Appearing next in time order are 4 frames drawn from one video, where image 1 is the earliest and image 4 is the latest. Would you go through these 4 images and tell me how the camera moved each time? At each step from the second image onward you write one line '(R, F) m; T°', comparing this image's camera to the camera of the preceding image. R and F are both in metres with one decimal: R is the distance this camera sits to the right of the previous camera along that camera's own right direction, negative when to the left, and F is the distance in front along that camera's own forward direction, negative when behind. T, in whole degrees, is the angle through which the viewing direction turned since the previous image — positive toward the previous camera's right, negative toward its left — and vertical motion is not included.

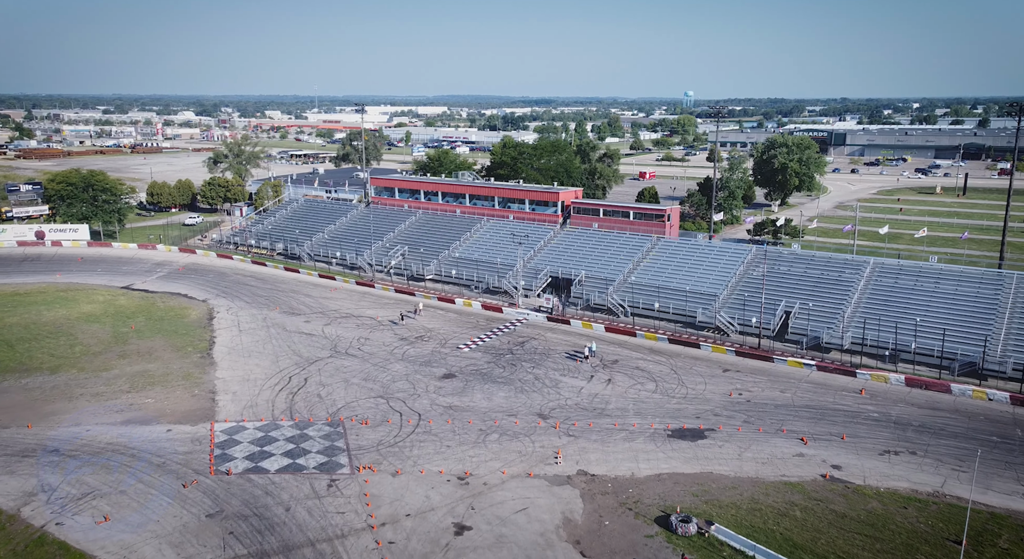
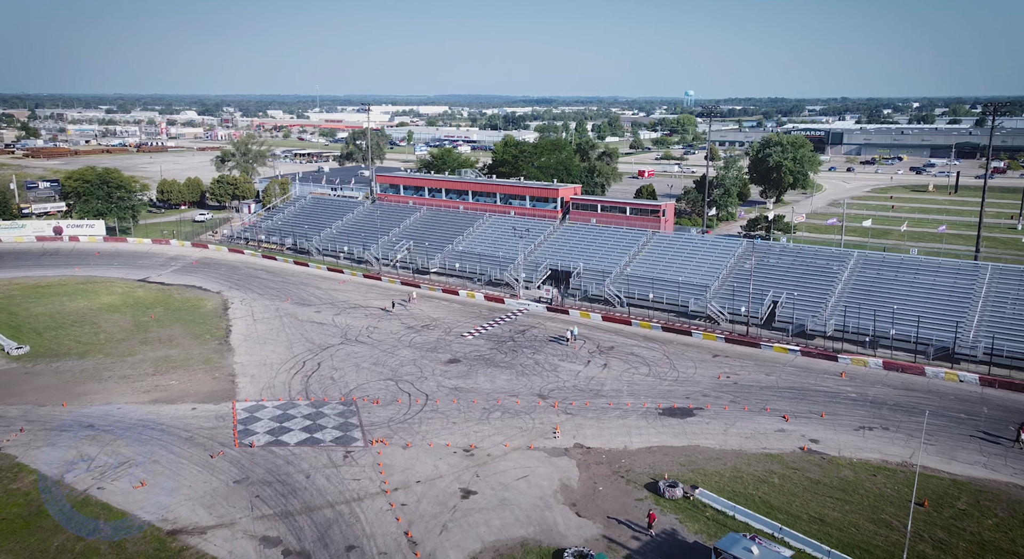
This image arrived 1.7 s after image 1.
(0.0, -2.2) m; 0°
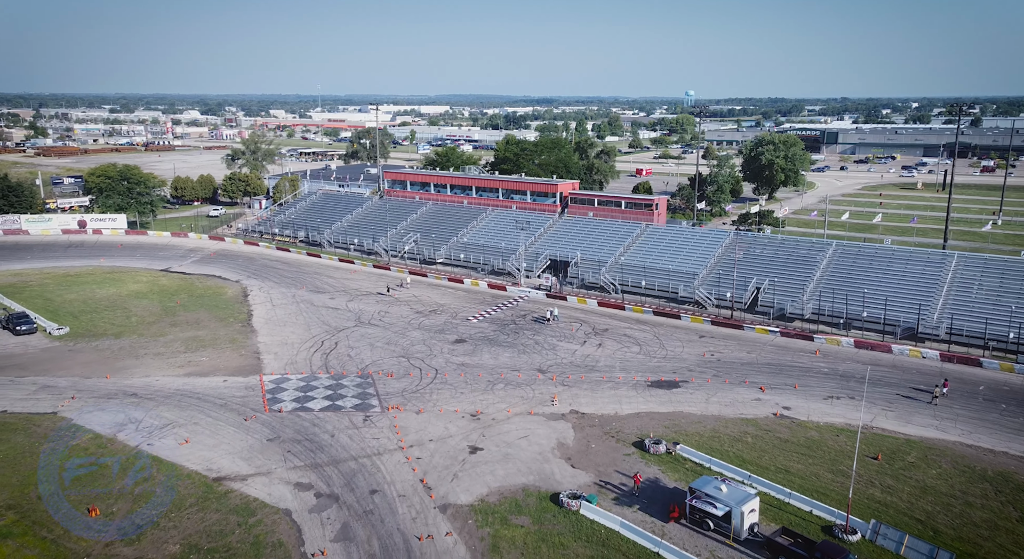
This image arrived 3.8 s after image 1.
(-0.1, -3.3) m; 0°
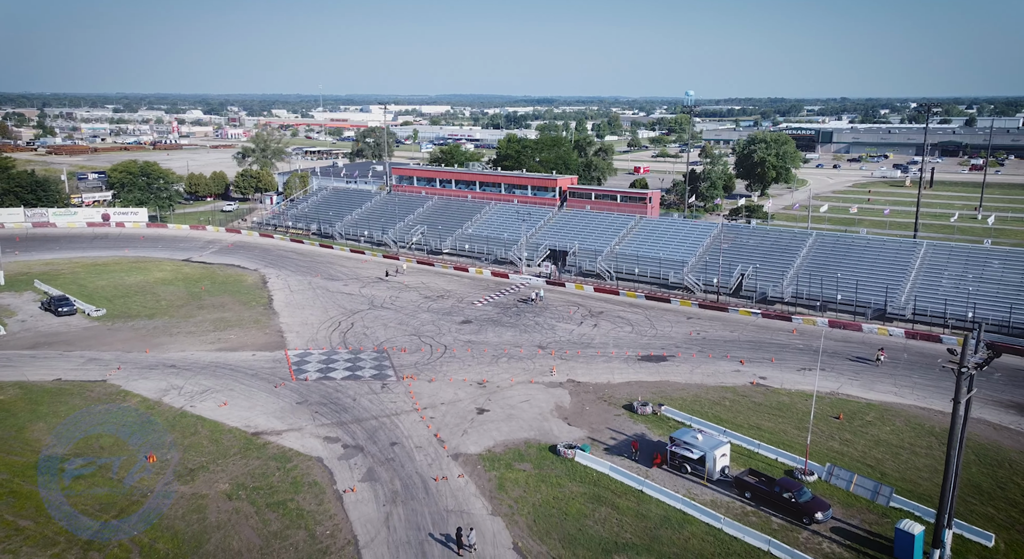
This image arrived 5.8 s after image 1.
(-0.1, -3.6) m; 0°
